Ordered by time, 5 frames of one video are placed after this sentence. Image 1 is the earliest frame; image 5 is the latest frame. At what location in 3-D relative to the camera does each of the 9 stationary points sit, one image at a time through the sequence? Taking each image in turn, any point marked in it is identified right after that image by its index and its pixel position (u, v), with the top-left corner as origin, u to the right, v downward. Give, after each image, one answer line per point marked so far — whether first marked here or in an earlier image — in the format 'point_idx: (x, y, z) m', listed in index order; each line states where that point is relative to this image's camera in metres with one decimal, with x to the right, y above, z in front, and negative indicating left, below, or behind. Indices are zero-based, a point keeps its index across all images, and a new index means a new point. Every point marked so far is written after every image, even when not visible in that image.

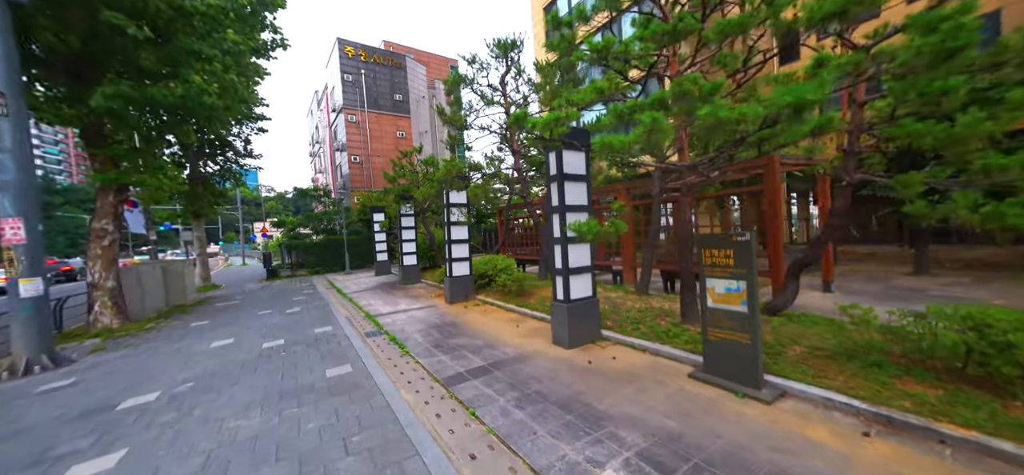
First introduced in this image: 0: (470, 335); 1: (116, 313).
0: (-0.6, -1.5, +5.3) m
1: (-10.2, -1.9, +8.9) m
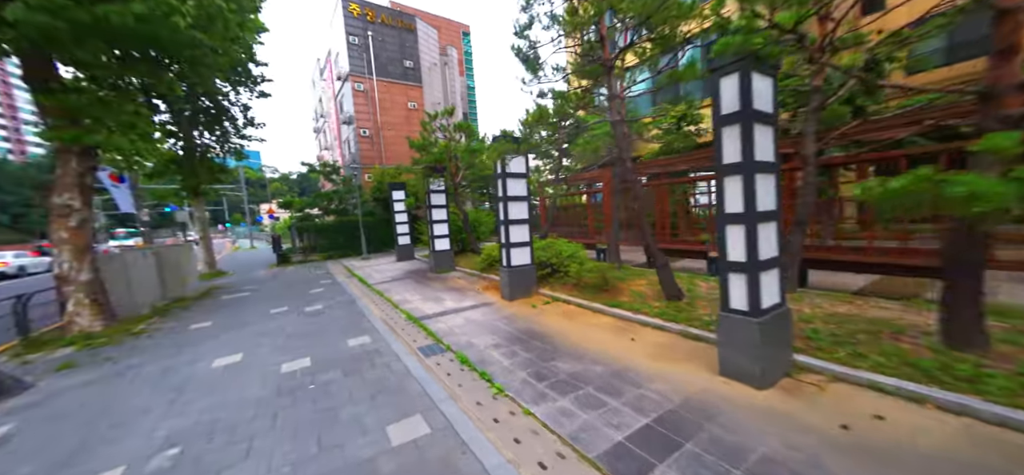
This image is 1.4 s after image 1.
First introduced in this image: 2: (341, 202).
0: (+0.7, -1.3, +3.7) m
1: (-8.8, -1.6, +7.3) m
2: (-9.9, +2.0, +19.4) m
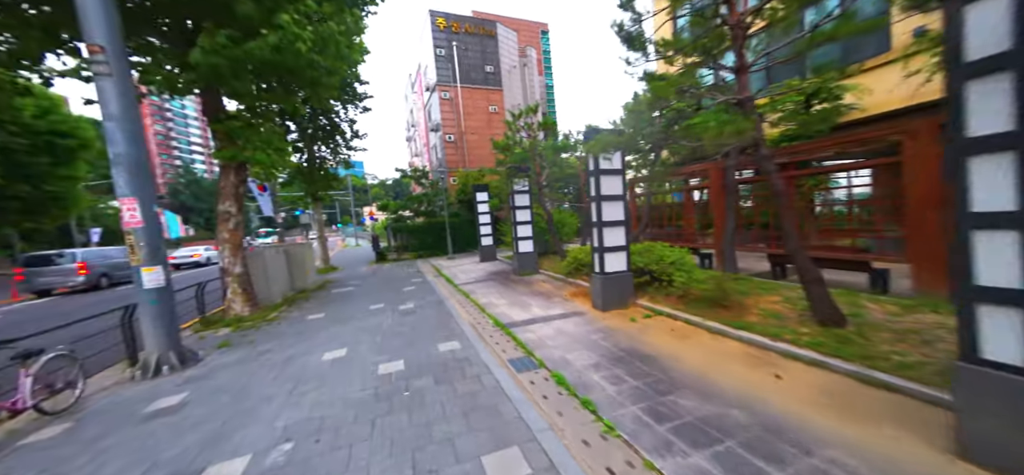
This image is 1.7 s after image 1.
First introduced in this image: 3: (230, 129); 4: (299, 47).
0: (+1.7, -1.3, +3.0) m
1: (-6.8, -1.6, +8.7) m
2: (-5.1, +2.0, +20.6) m
3: (-6.9, +2.7, +8.3) m
4: (-4.5, +4.0, +7.2) m
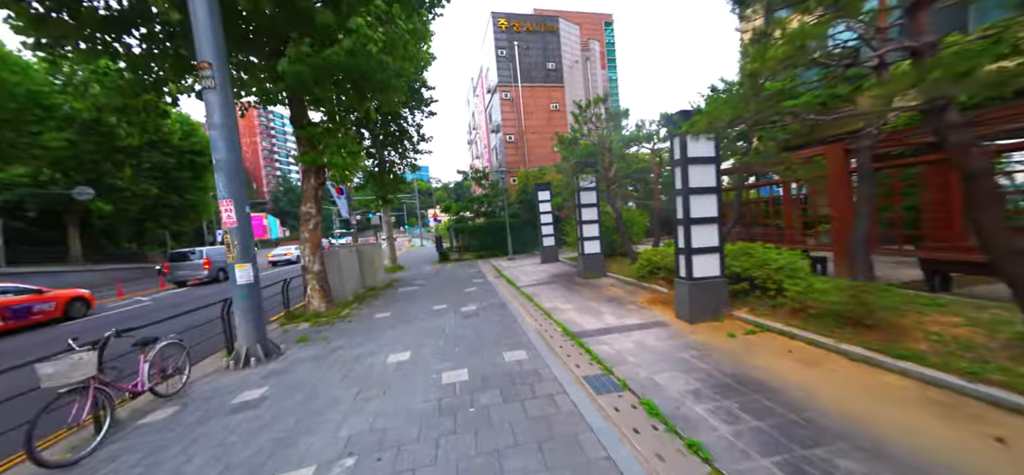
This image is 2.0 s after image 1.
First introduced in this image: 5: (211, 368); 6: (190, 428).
0: (+2.3, -1.3, +2.2) m
1: (-5.1, -1.6, +9.2) m
2: (-1.4, +2.0, +20.7) m
3: (-5.3, +2.7, +8.9) m
4: (-3.1, +4.0, +7.4) m
5: (-5.1, -2.2, +5.8) m
6: (-3.7, -2.2, +3.9) m
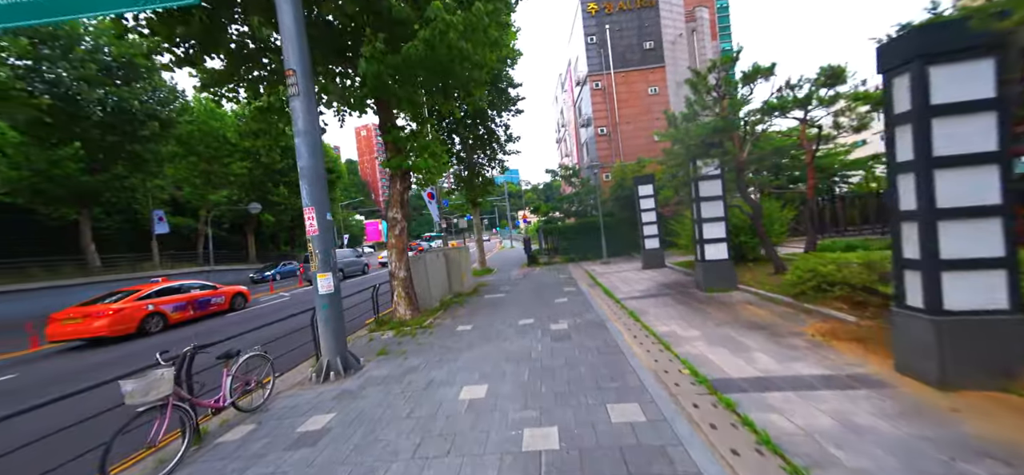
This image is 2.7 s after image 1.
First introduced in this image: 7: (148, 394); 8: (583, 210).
0: (+2.6, -1.4, +0.3) m
1: (-2.7, -1.7, +9.0) m
2: (+3.8, +1.9, +19.1) m
3: (-3.0, +2.5, +8.7) m
4: (-1.3, +3.9, +6.7) m
5: (-3.6, -2.4, +5.7) m
6: (-2.7, -2.3, +3.5) m
7: (-3.8, -1.6, +3.5) m
8: (+3.9, +1.5, +19.3) m
